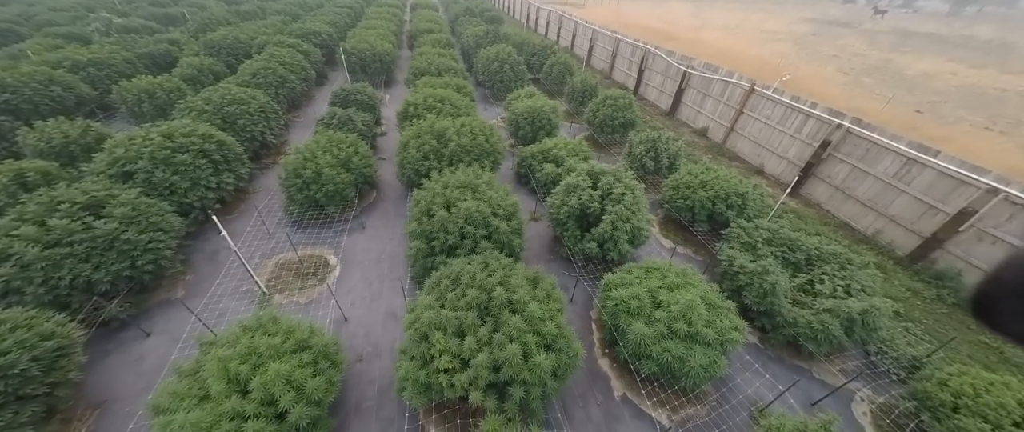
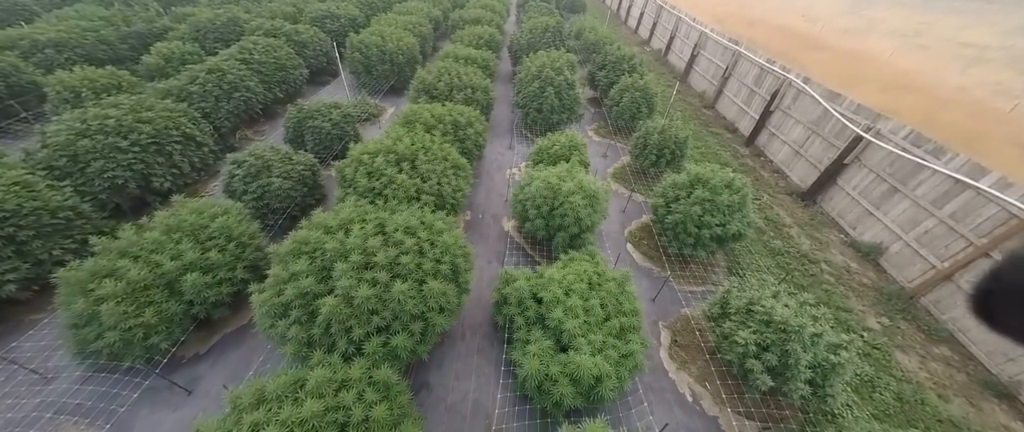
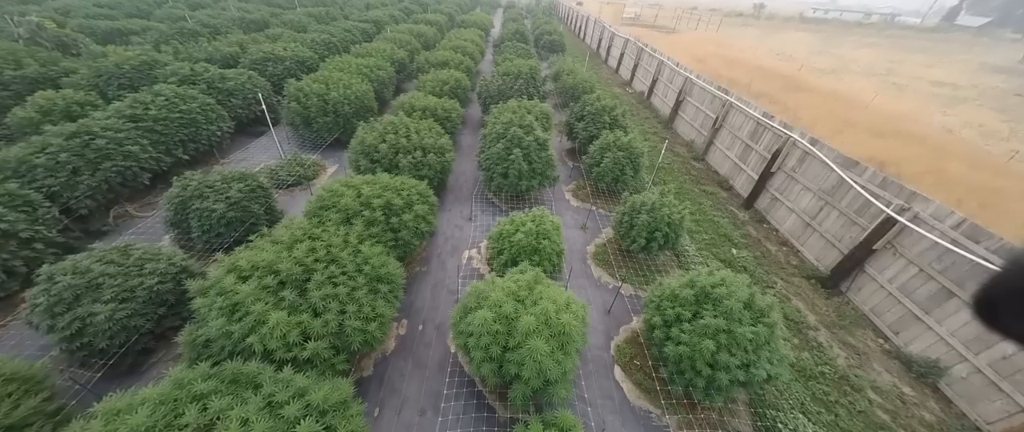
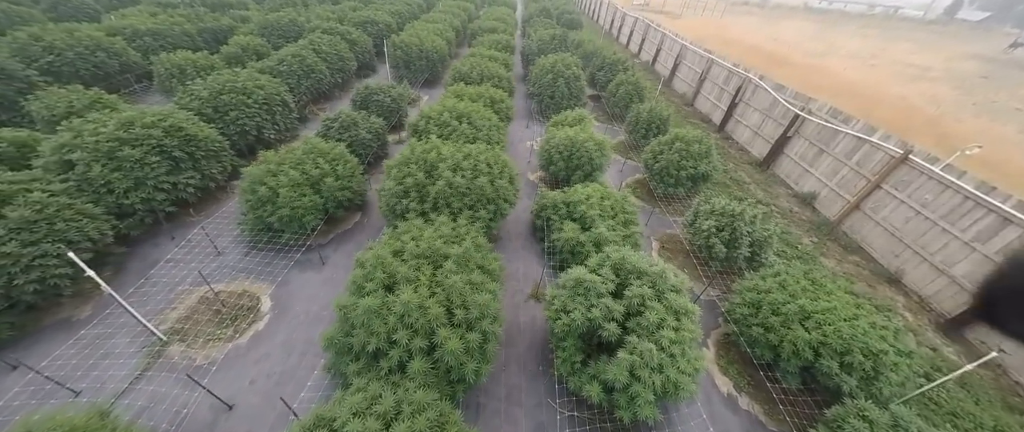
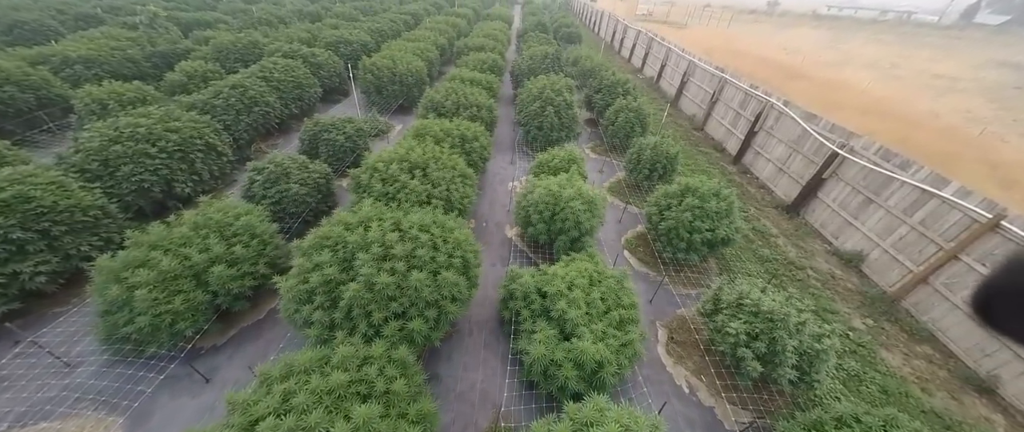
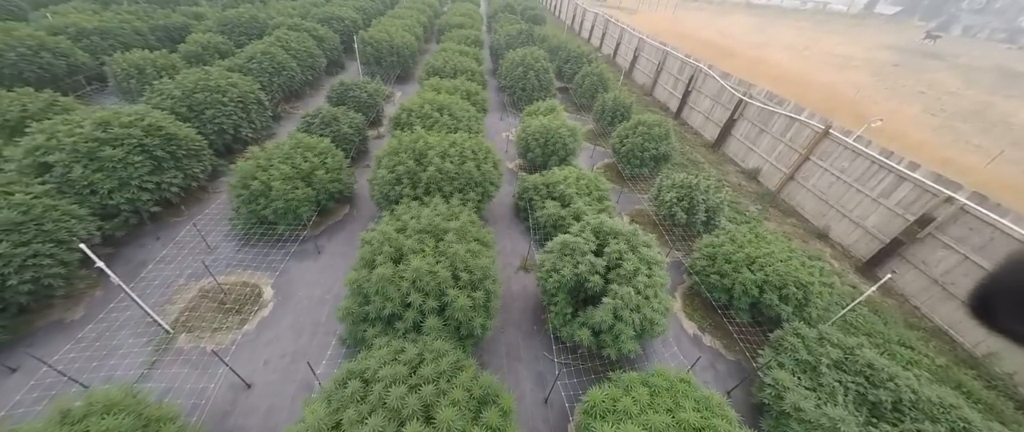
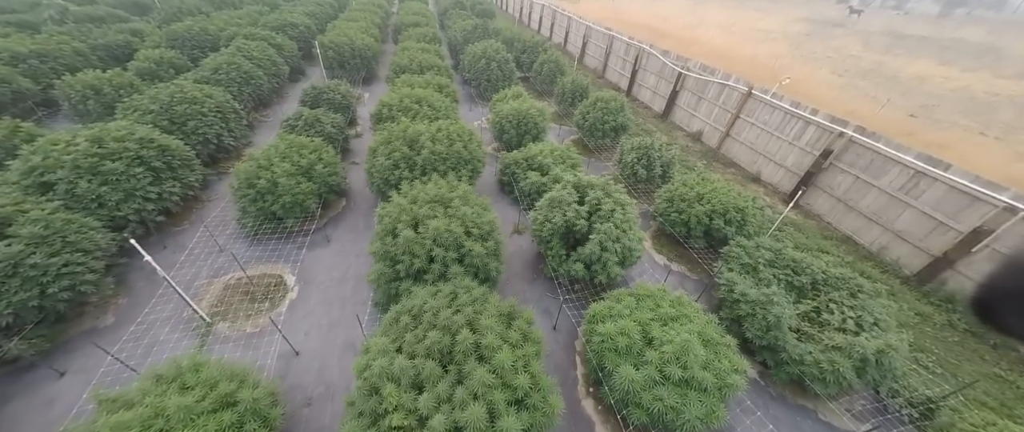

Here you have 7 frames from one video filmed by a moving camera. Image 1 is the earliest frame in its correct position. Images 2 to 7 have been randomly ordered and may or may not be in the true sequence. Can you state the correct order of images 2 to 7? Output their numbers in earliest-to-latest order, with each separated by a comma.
7, 6, 4, 5, 2, 3
